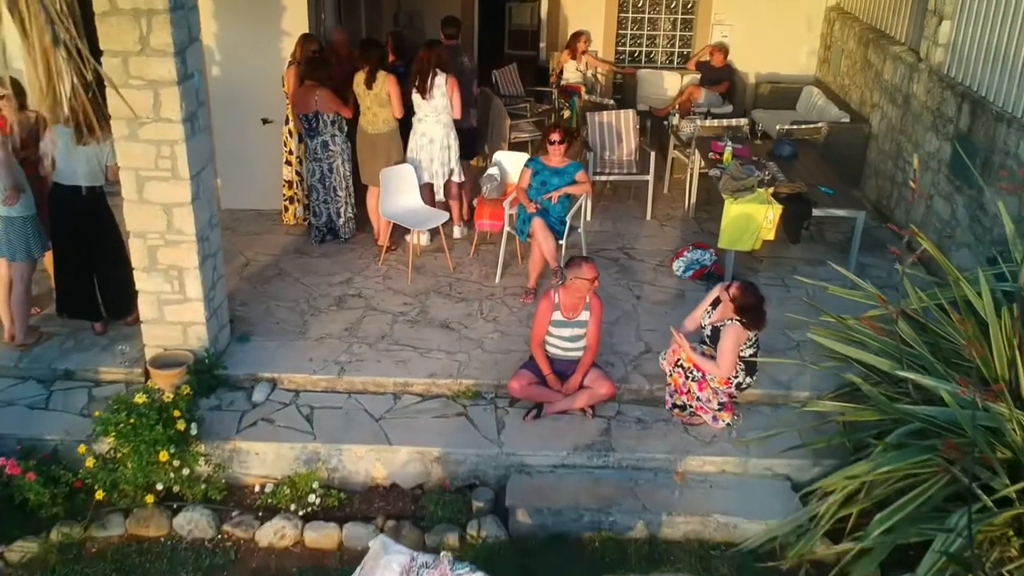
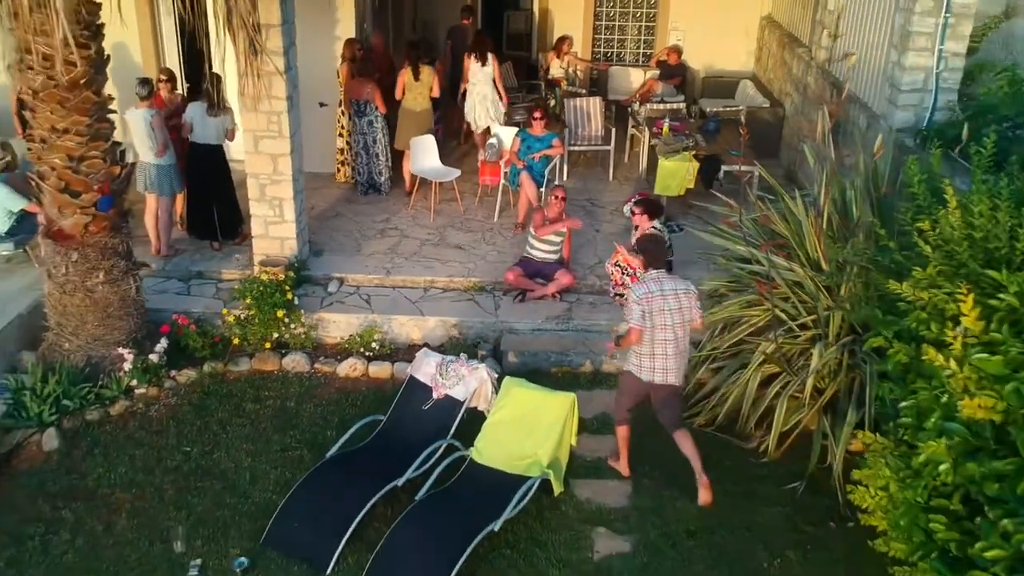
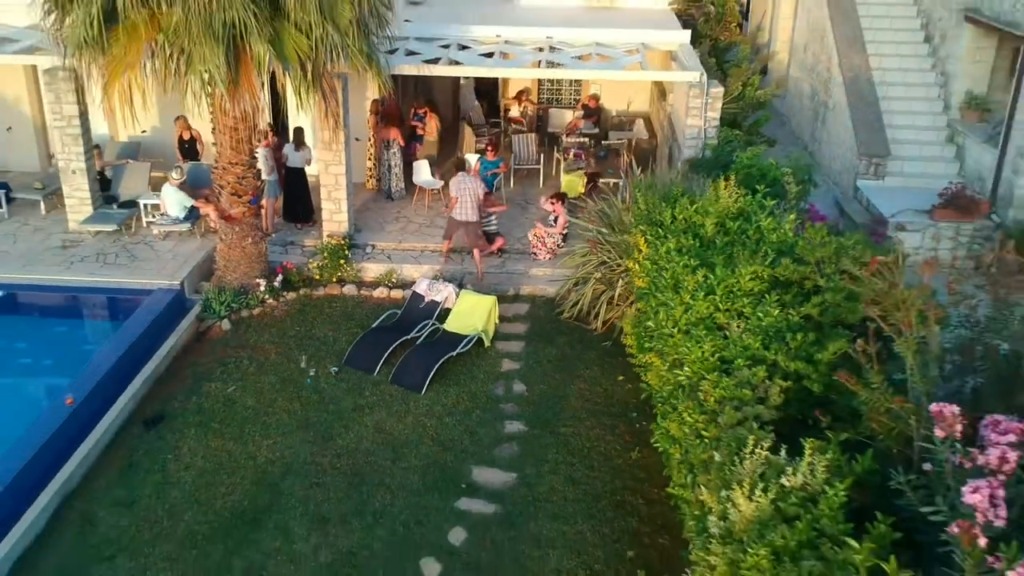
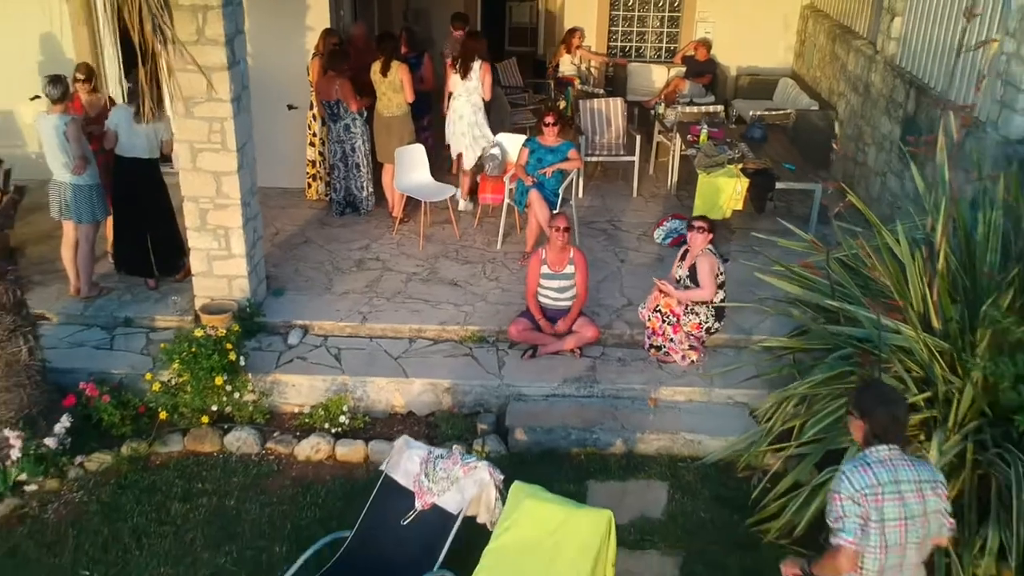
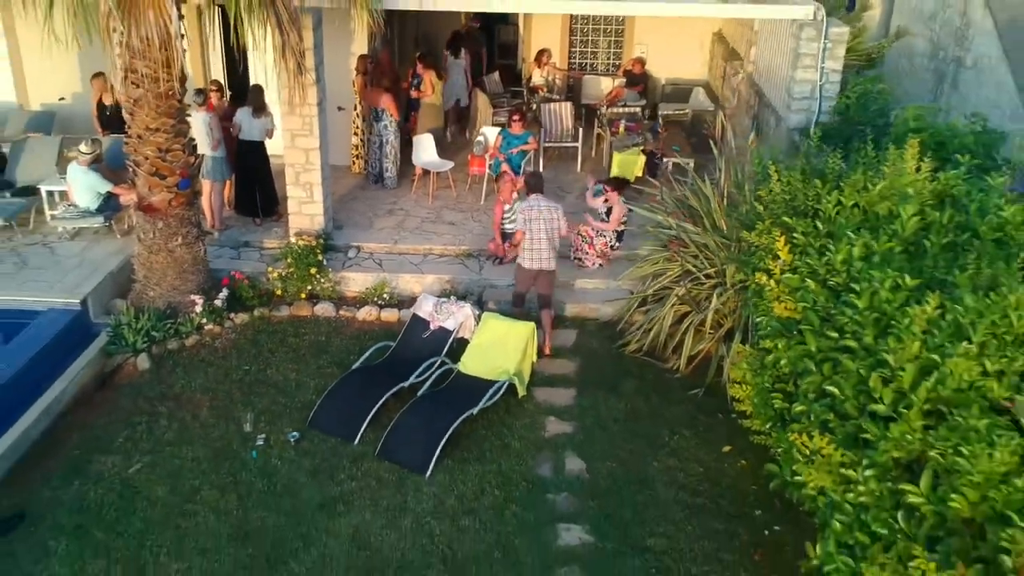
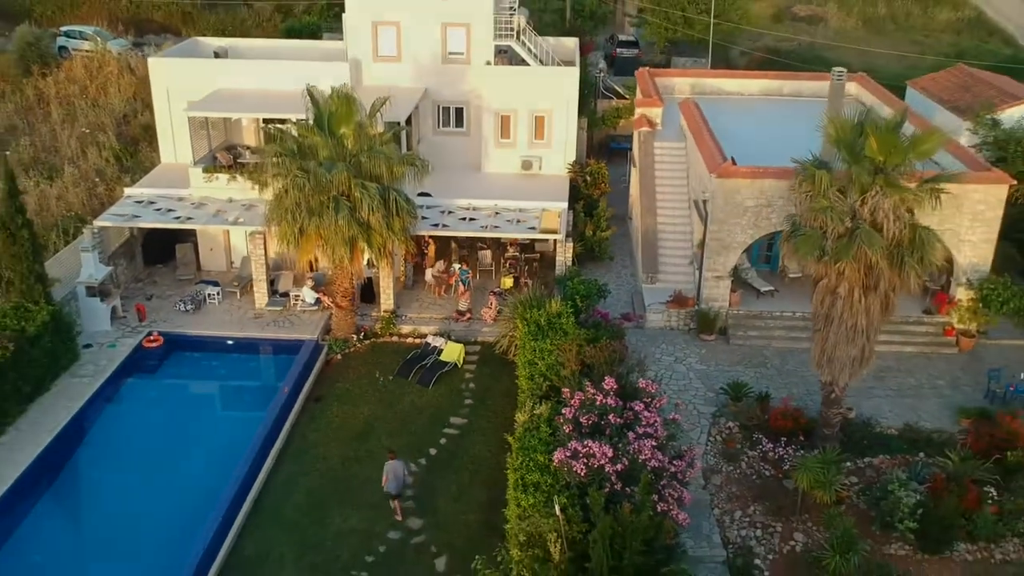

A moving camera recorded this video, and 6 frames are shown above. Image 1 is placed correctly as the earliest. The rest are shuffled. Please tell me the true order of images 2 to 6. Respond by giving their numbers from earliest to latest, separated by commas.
4, 2, 5, 3, 6
